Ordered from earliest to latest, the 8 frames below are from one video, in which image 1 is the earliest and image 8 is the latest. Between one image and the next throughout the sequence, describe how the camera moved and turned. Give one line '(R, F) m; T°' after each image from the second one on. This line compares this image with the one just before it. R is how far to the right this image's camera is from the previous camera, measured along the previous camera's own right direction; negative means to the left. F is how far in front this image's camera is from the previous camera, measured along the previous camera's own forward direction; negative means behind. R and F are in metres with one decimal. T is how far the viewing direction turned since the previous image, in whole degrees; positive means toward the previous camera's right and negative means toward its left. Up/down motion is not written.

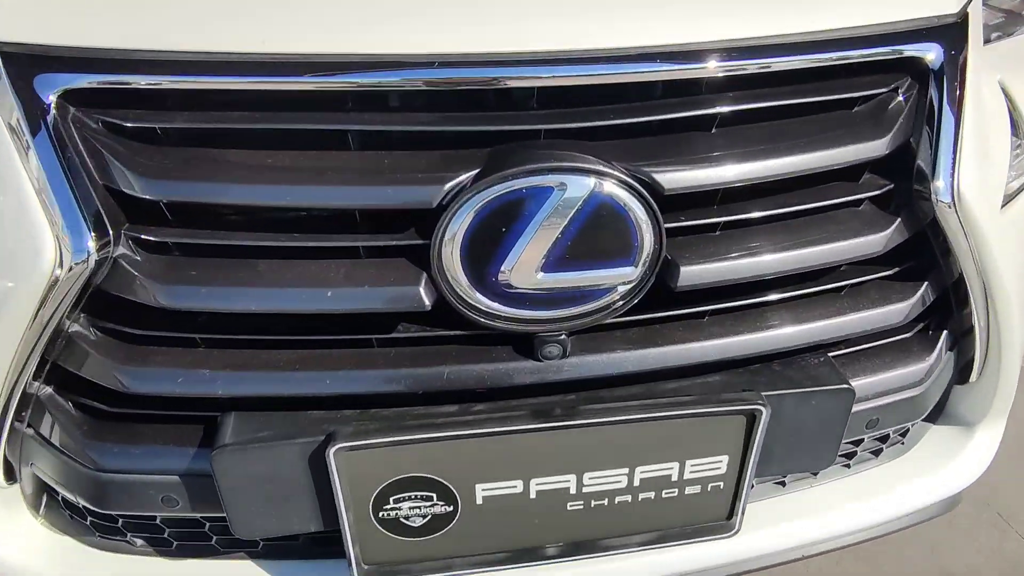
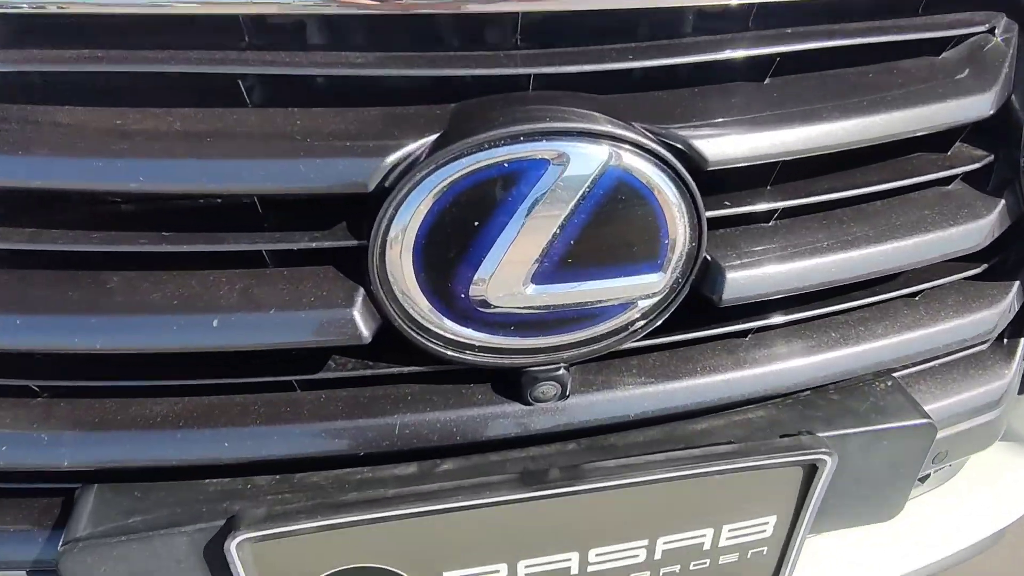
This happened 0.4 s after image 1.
(0.0, +0.1) m; +2°
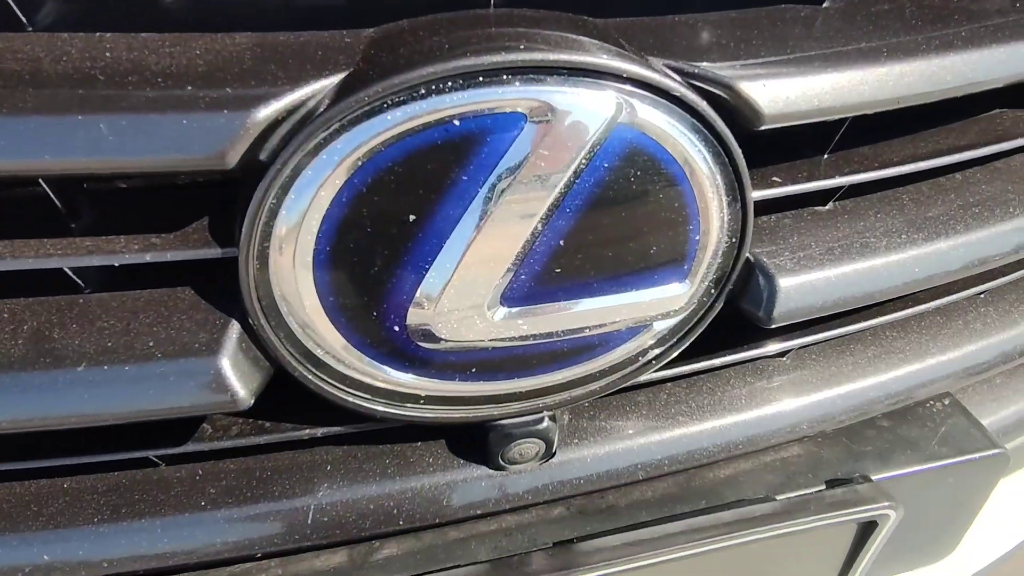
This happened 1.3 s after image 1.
(0.0, +0.1) m; +4°
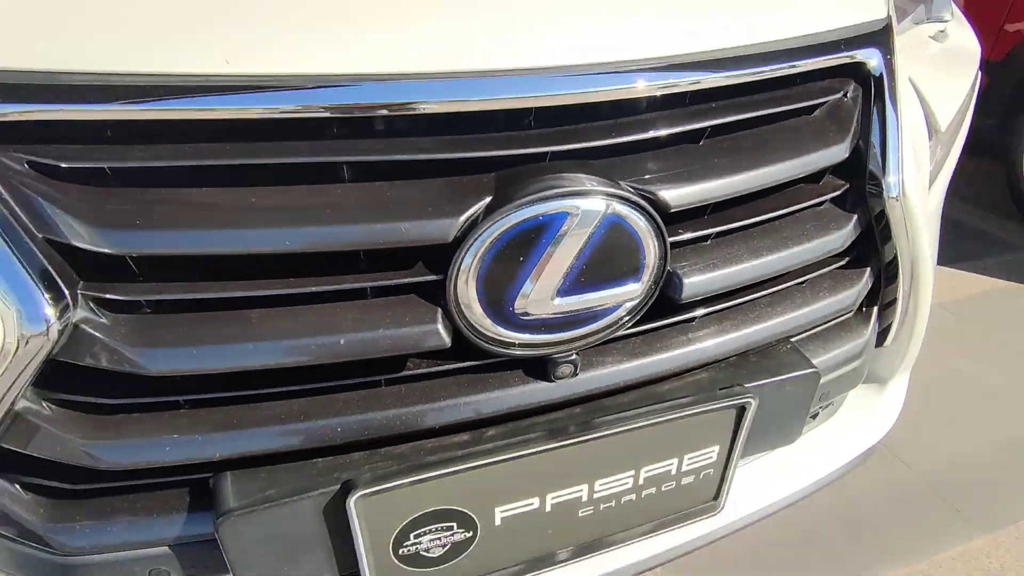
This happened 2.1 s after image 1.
(-0.1, -0.2) m; +4°
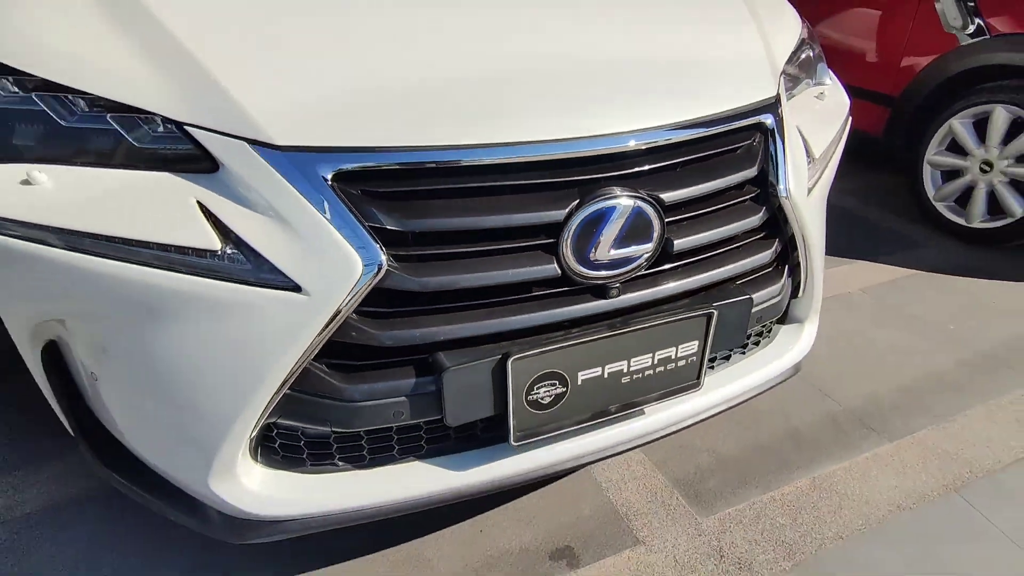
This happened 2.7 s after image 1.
(-0.2, -0.4) m; +3°
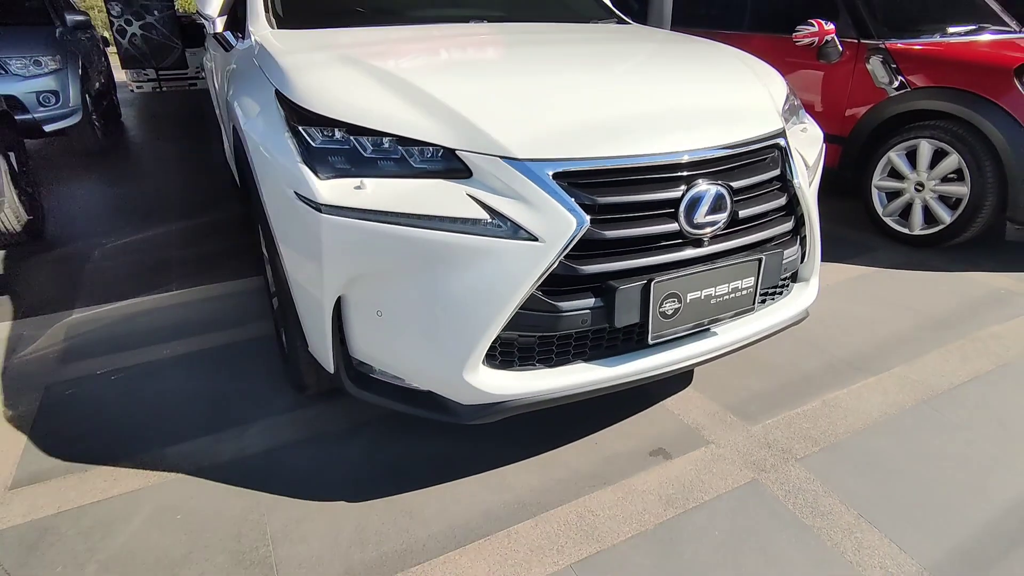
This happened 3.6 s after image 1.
(-0.4, -0.5) m; +3°
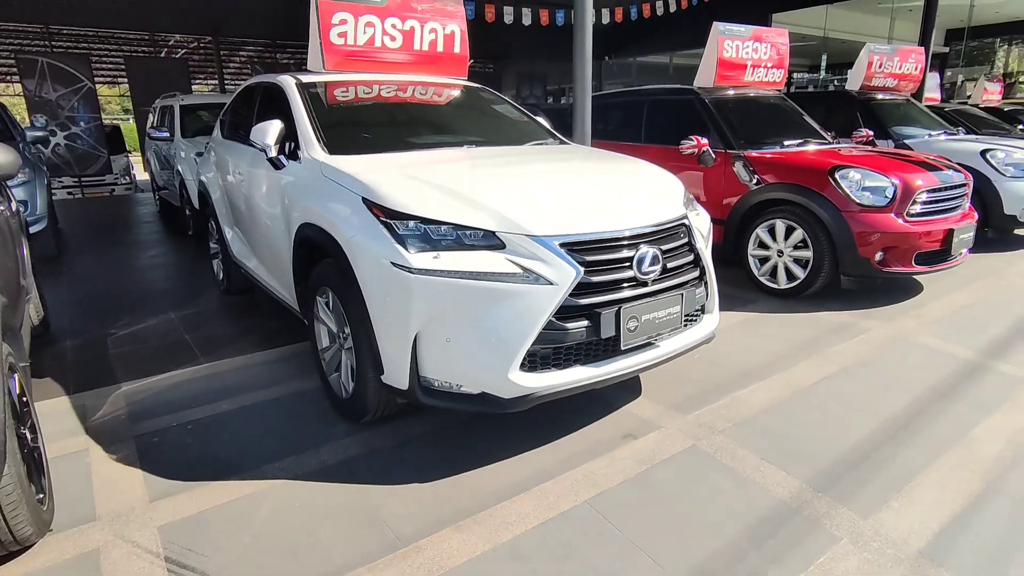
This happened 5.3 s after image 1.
(-0.4, -0.8) m; +9°
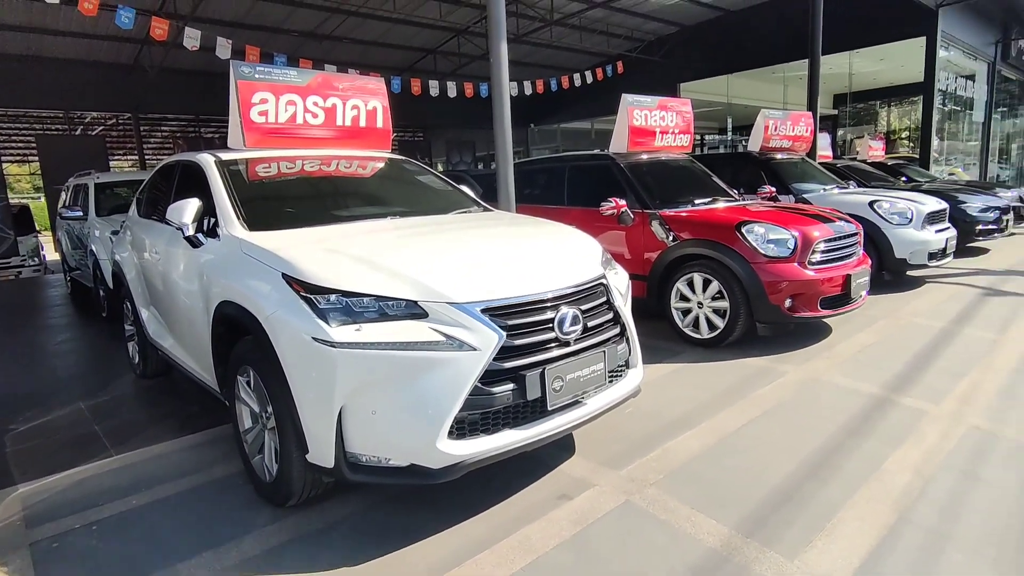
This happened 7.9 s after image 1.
(+0.1, 0.0) m; +6°
